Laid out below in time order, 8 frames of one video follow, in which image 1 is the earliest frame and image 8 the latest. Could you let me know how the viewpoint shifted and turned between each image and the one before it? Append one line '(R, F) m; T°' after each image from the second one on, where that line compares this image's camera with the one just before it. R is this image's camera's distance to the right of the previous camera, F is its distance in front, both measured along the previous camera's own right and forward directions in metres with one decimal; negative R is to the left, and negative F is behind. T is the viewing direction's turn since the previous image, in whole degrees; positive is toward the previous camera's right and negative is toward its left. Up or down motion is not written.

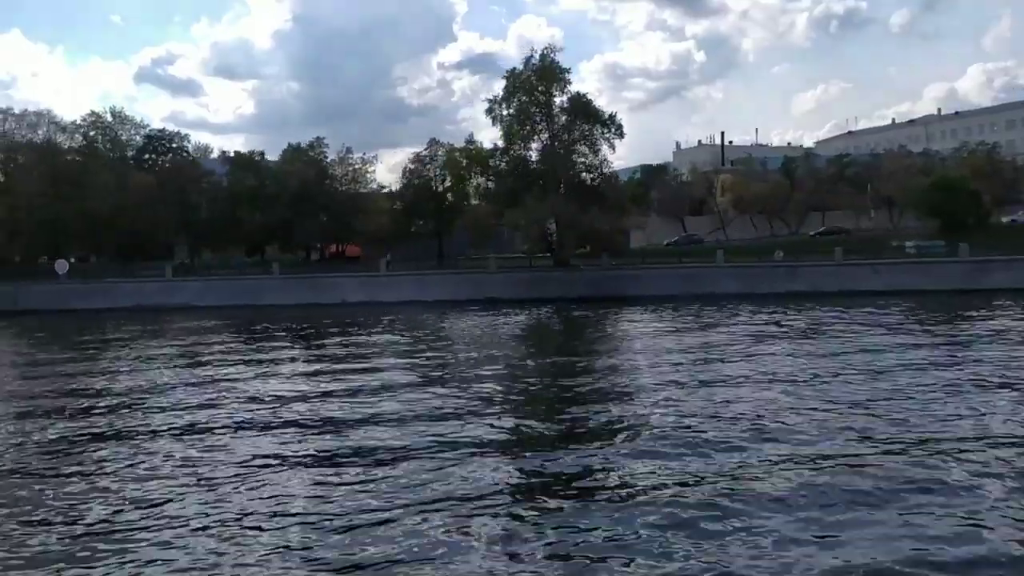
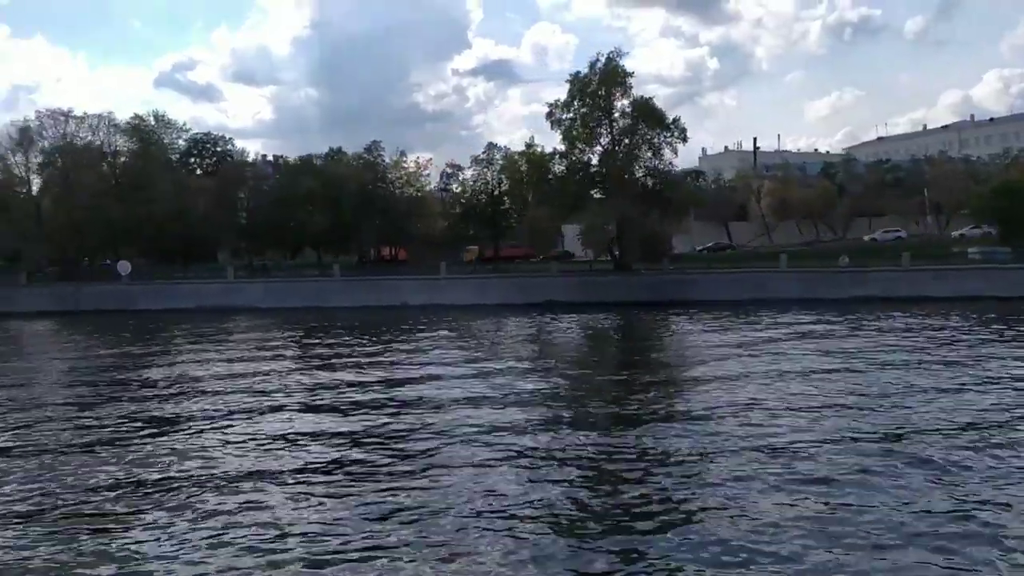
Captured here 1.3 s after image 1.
(-2.5, -0.1) m; -1°
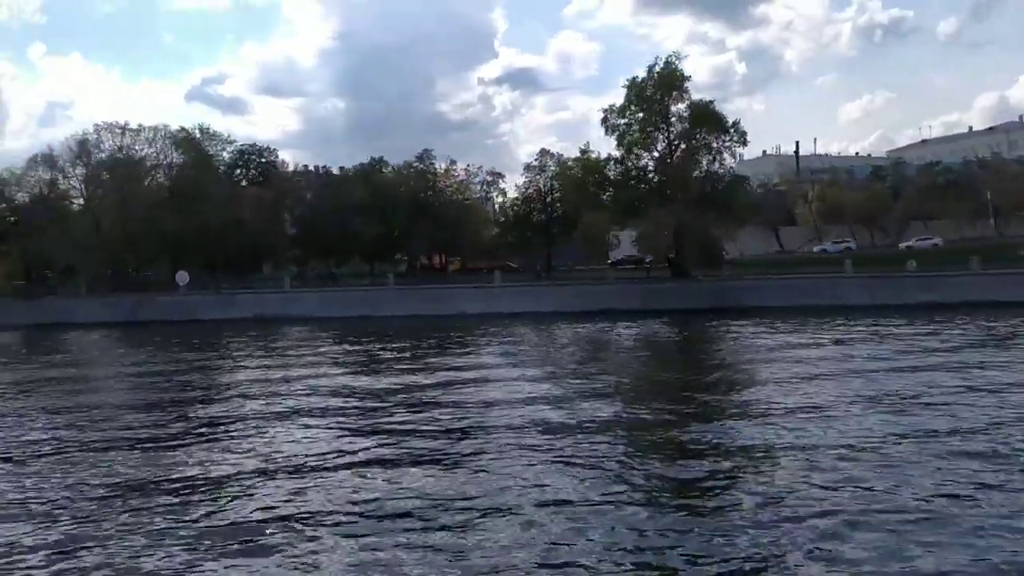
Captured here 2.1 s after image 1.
(-1.5, +0.3) m; -2°
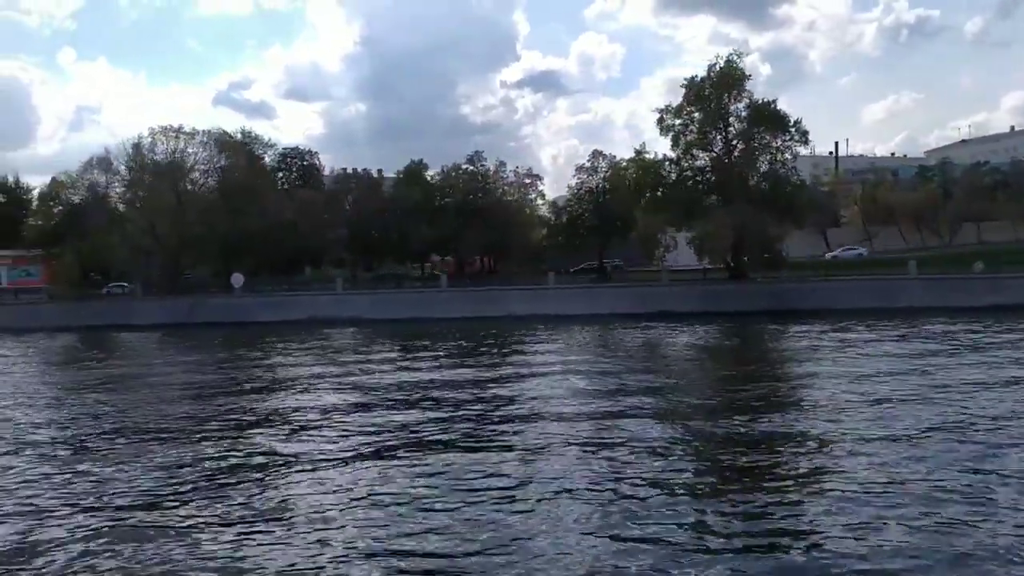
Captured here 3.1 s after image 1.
(-1.8, +0.2) m; -1°
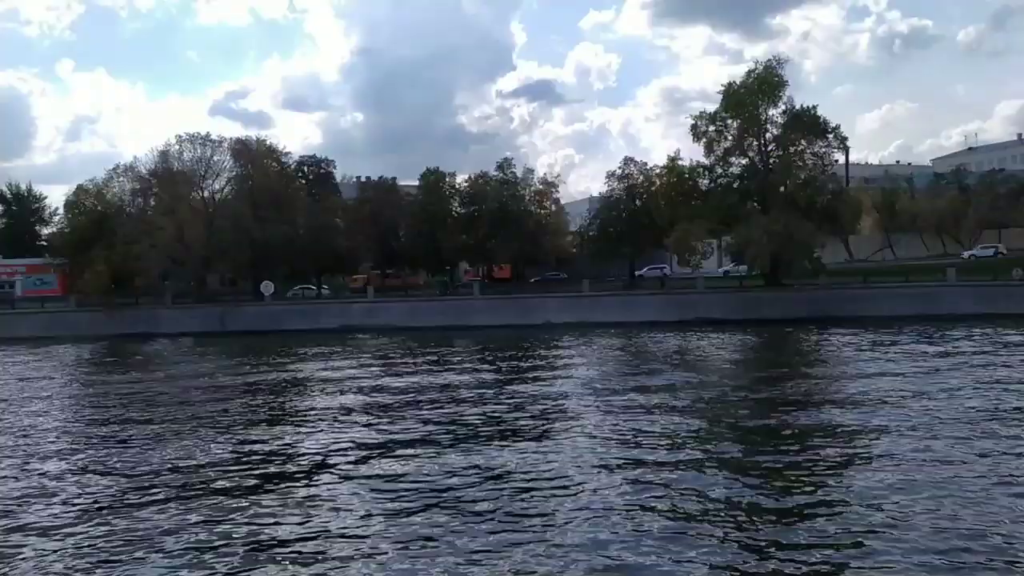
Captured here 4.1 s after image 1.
(-2.0, +0.2) m; 0°
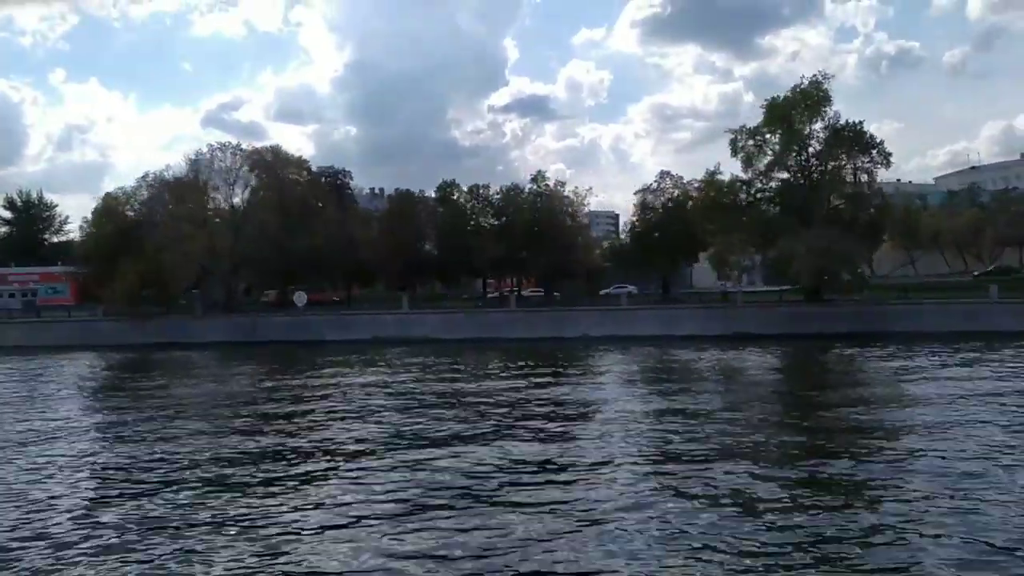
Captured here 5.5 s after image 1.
(-2.5, +0.3) m; +1°
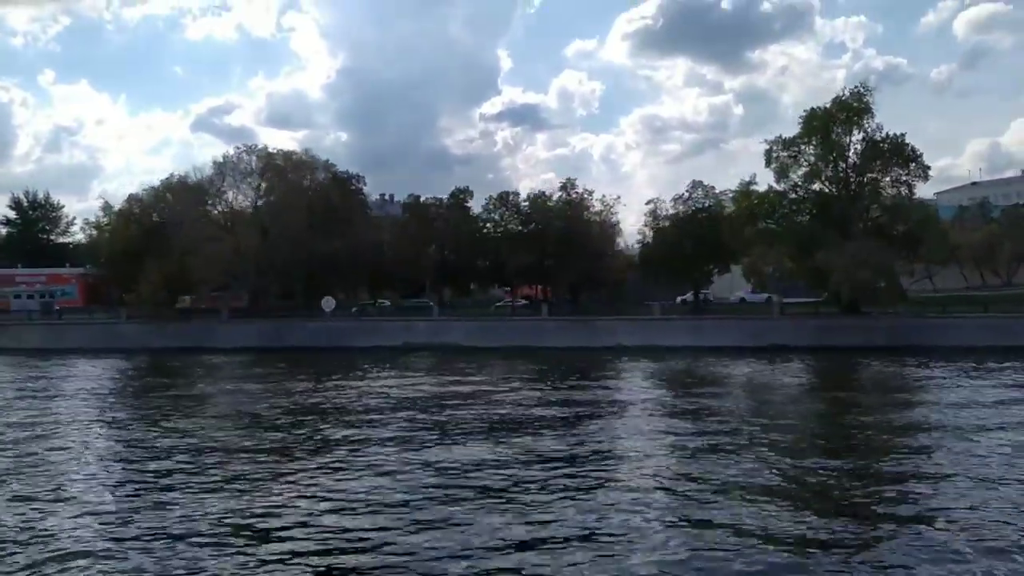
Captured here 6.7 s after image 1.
(-2.3, +0.4) m; +1°
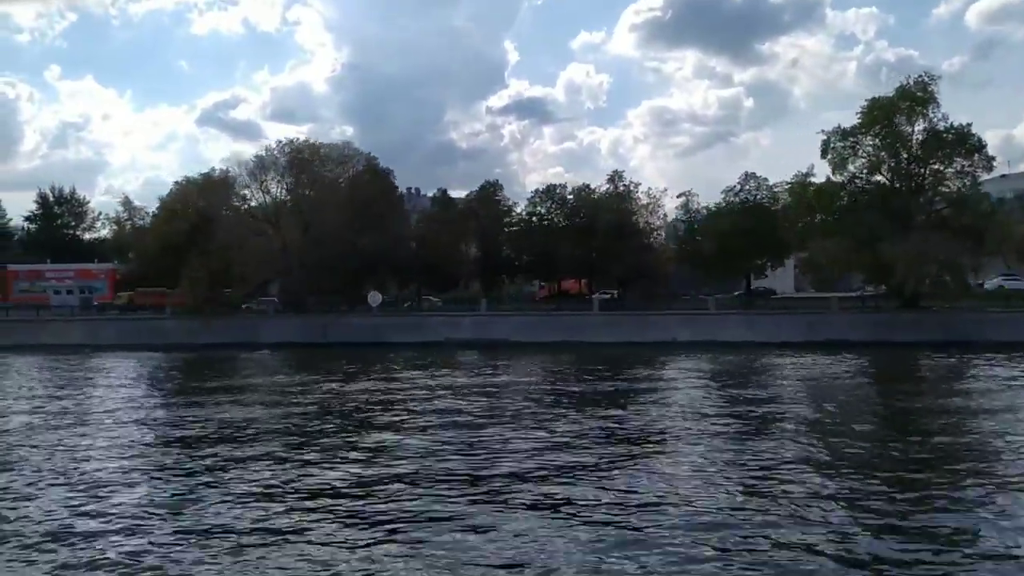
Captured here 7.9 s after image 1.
(-2.1, +0.7) m; -1°
